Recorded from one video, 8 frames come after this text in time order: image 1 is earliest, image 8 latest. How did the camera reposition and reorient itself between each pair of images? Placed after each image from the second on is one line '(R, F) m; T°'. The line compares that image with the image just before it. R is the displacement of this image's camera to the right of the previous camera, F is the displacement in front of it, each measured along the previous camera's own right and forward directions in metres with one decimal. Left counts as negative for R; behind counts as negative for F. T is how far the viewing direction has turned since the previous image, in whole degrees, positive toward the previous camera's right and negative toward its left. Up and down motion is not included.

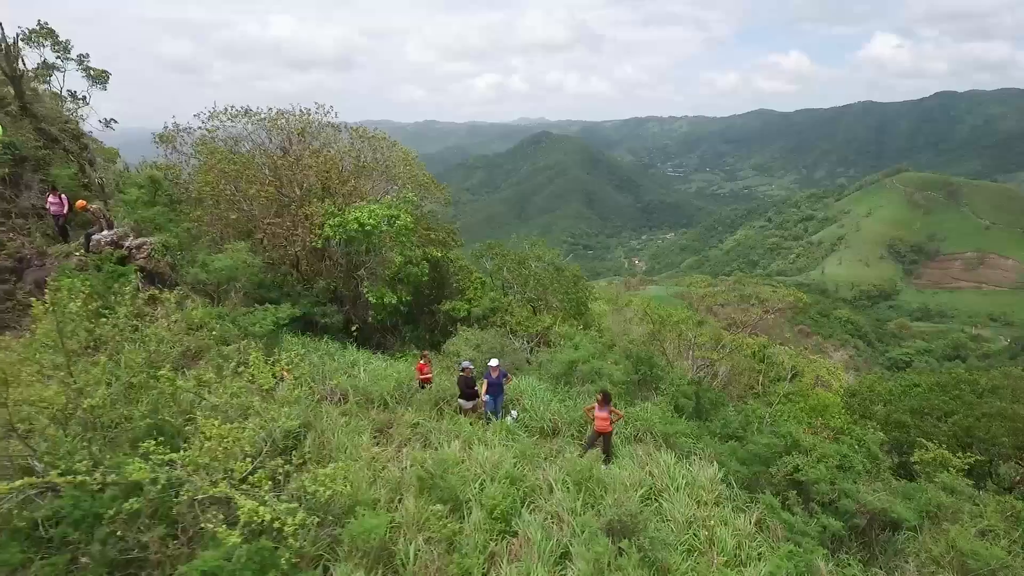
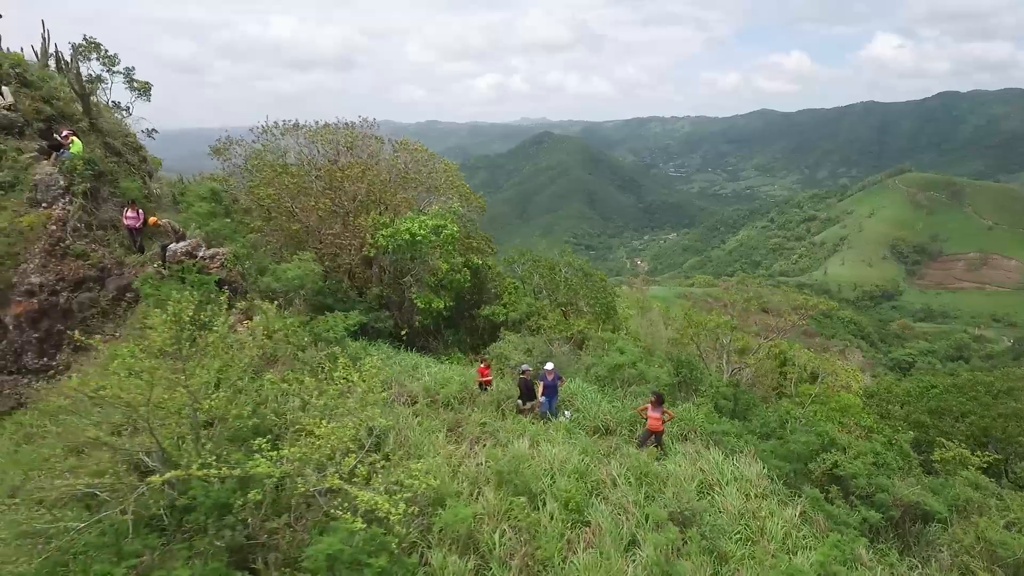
(-0.6, -0.5) m; 0°
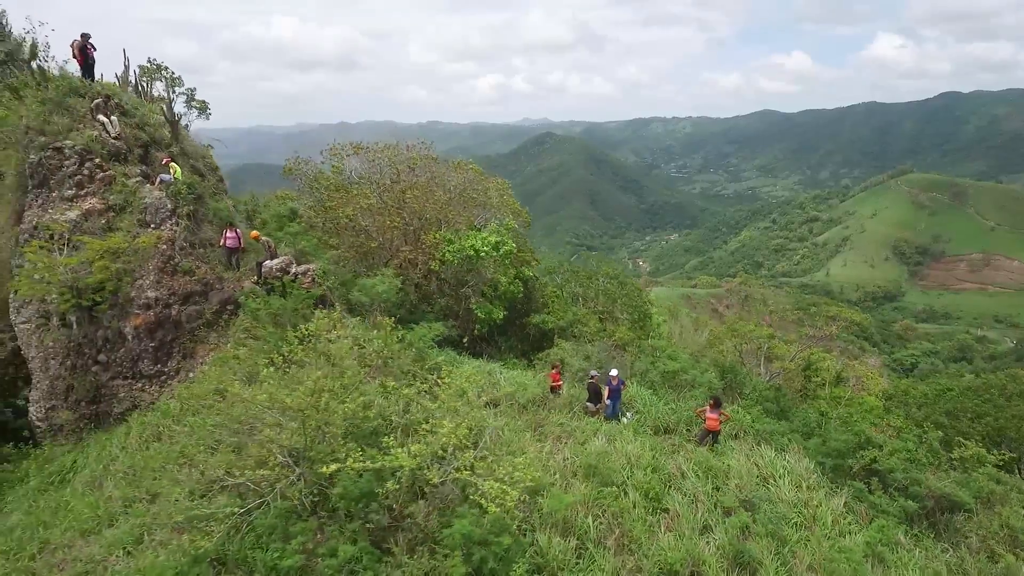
(-0.8, -0.8) m; 0°
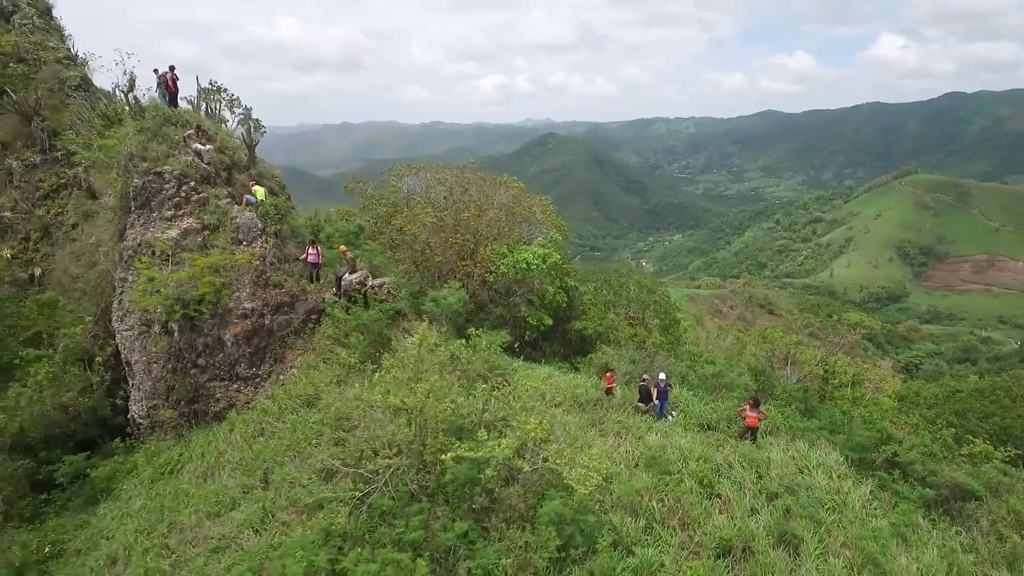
(-0.8, -0.9) m; 0°
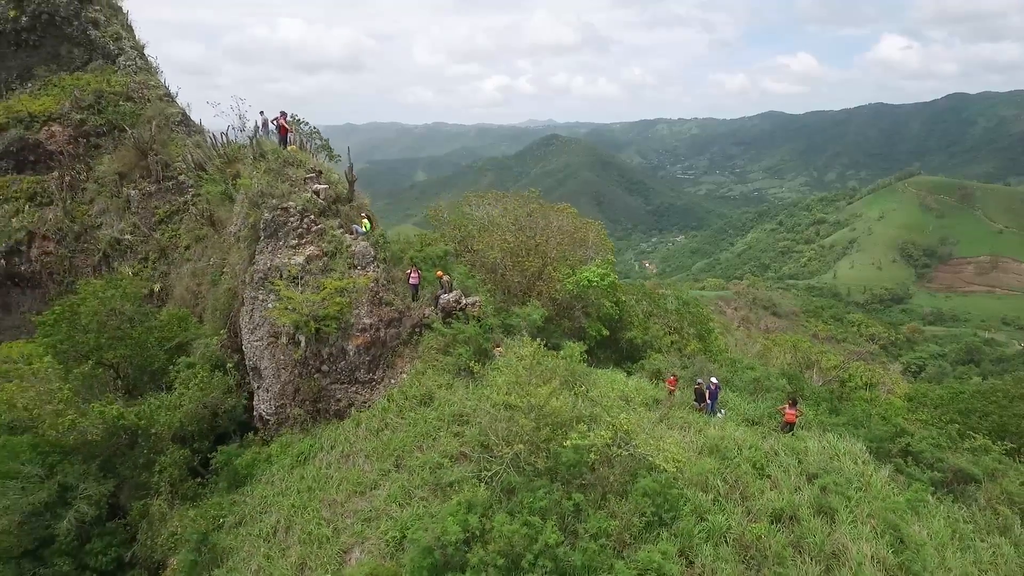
(-1.2, -1.8) m; 0°
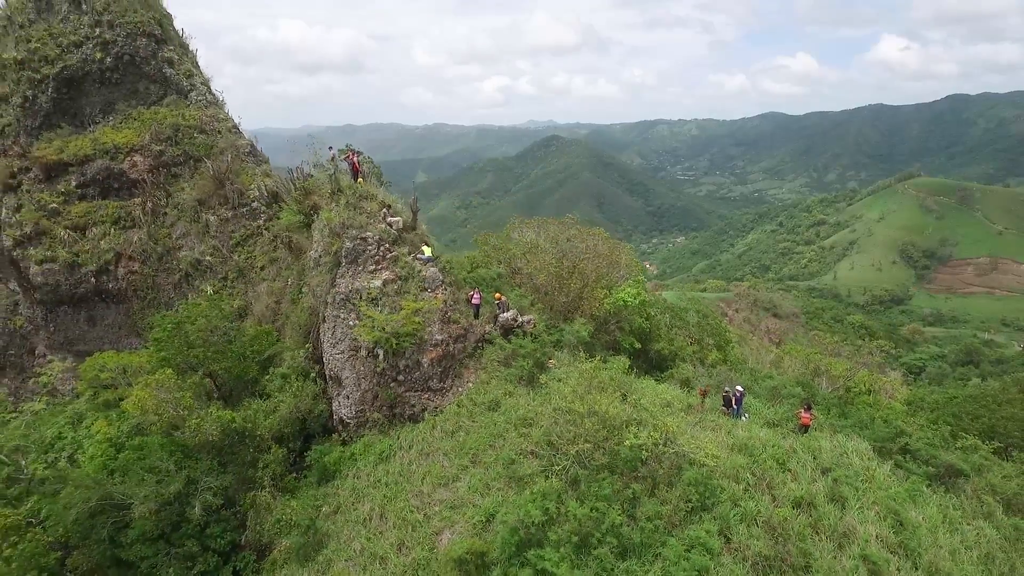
(-1.0, -1.7) m; 0°
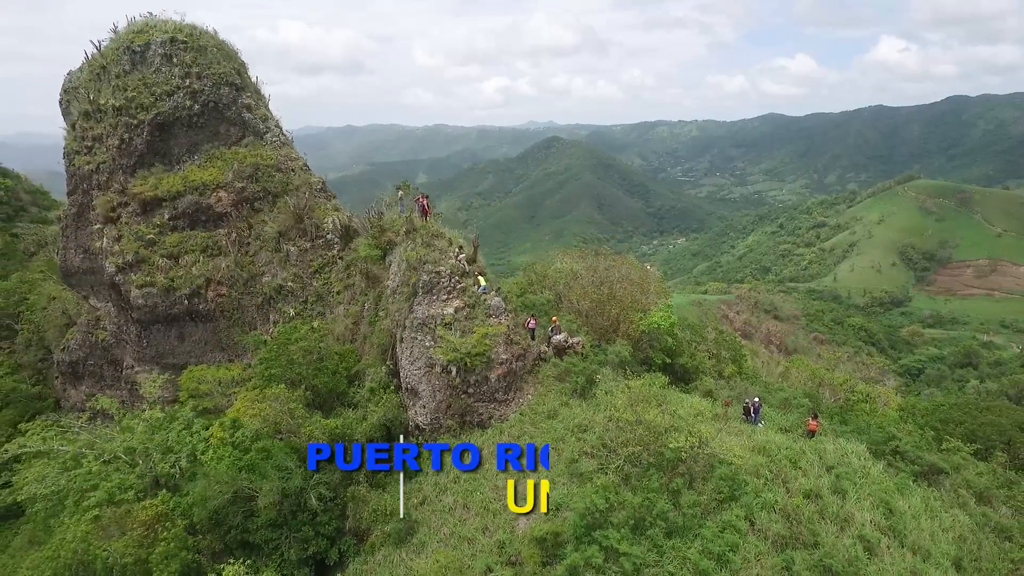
(-1.3, -2.3) m; 0°
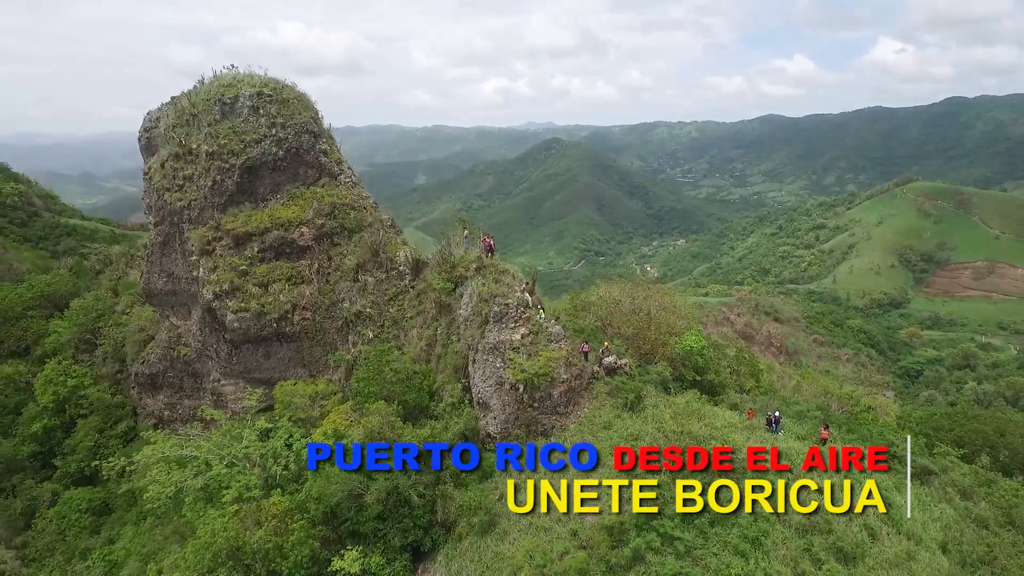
(-1.7, -2.7) m; 0°
